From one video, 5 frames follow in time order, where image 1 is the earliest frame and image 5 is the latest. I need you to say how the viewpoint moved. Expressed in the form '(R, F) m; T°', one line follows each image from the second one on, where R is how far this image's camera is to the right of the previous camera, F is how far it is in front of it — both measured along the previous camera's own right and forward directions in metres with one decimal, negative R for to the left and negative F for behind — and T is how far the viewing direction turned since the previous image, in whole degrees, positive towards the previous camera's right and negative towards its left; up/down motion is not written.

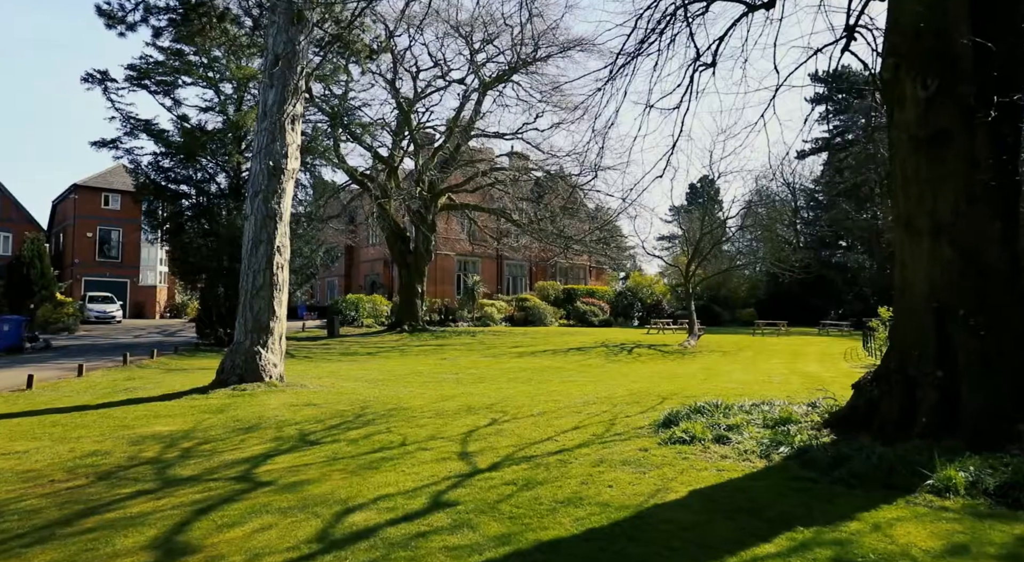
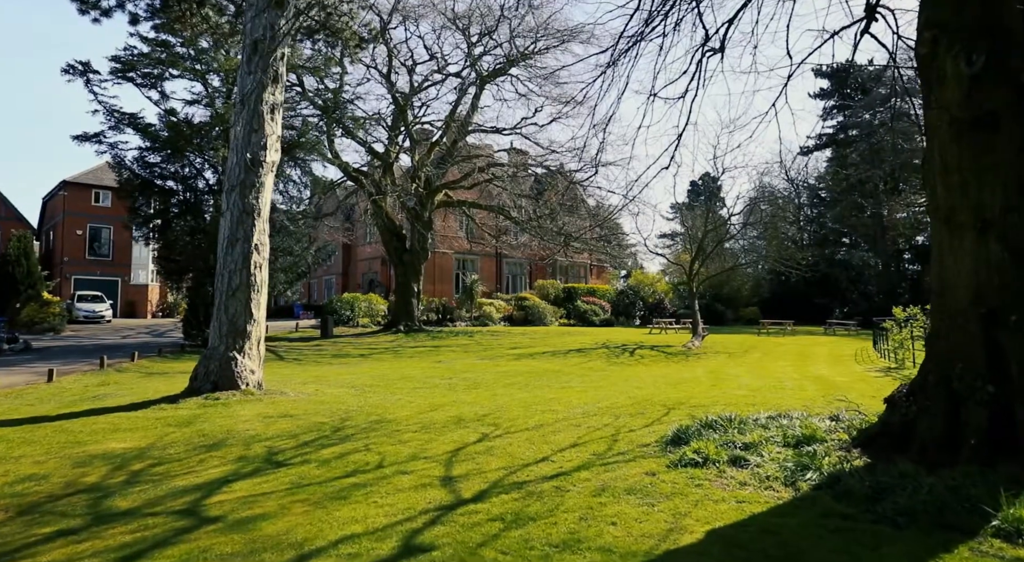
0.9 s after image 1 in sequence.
(+0.1, +0.6) m; 0°
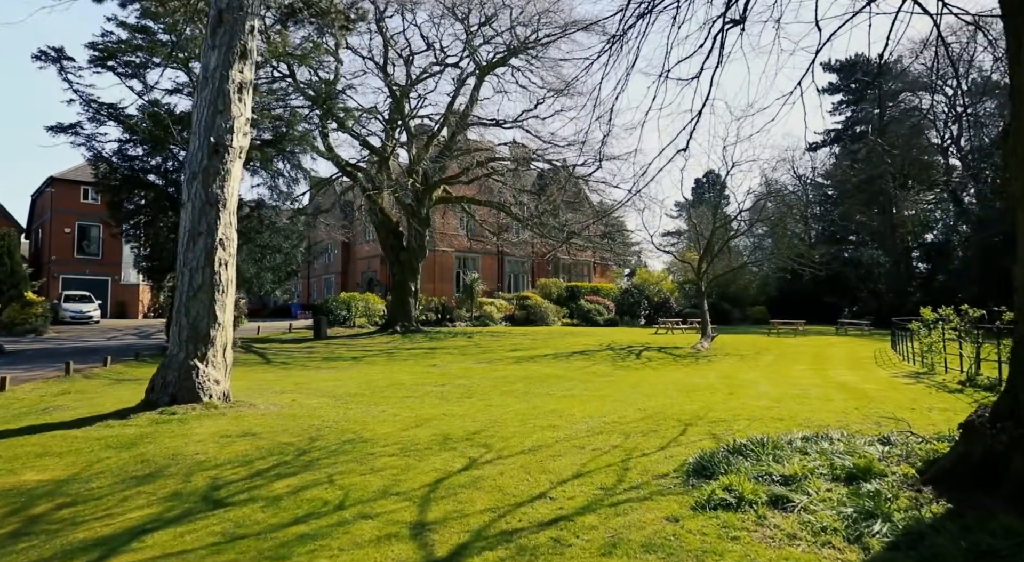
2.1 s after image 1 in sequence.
(+0.1, +0.9) m; 0°
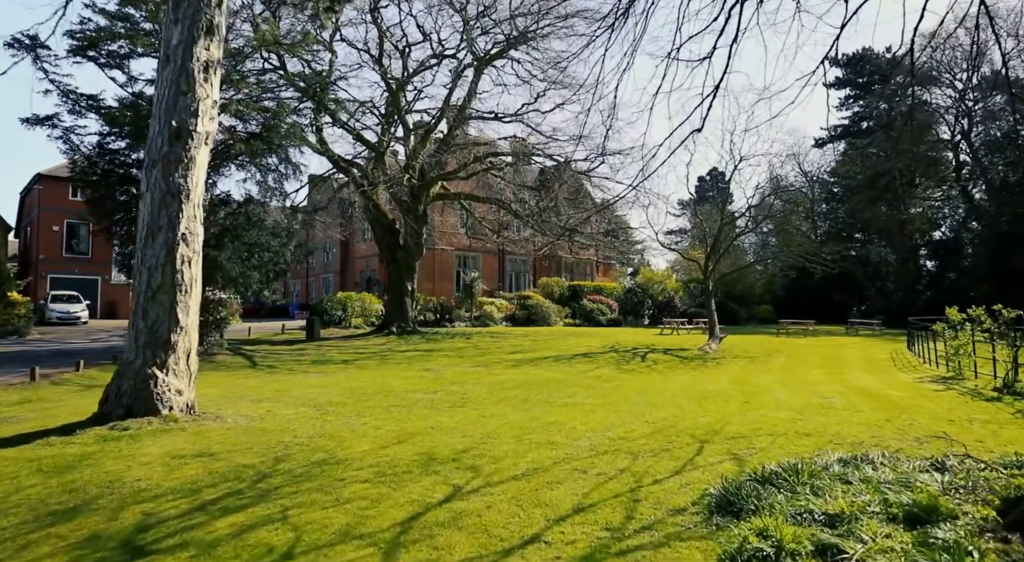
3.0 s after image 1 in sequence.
(+0.1, +0.8) m; 0°
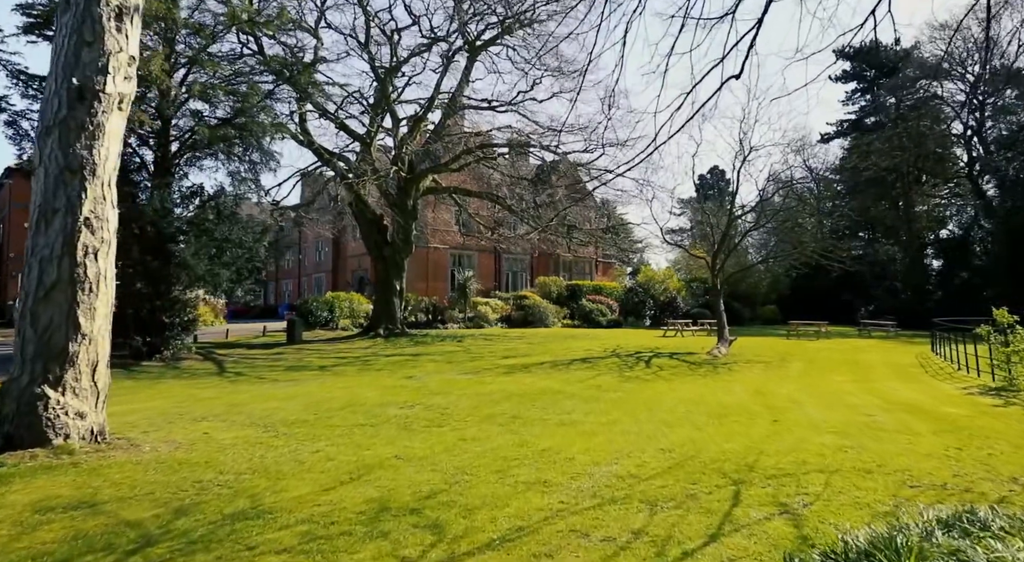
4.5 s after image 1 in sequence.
(+0.1, +1.4) m; 0°
